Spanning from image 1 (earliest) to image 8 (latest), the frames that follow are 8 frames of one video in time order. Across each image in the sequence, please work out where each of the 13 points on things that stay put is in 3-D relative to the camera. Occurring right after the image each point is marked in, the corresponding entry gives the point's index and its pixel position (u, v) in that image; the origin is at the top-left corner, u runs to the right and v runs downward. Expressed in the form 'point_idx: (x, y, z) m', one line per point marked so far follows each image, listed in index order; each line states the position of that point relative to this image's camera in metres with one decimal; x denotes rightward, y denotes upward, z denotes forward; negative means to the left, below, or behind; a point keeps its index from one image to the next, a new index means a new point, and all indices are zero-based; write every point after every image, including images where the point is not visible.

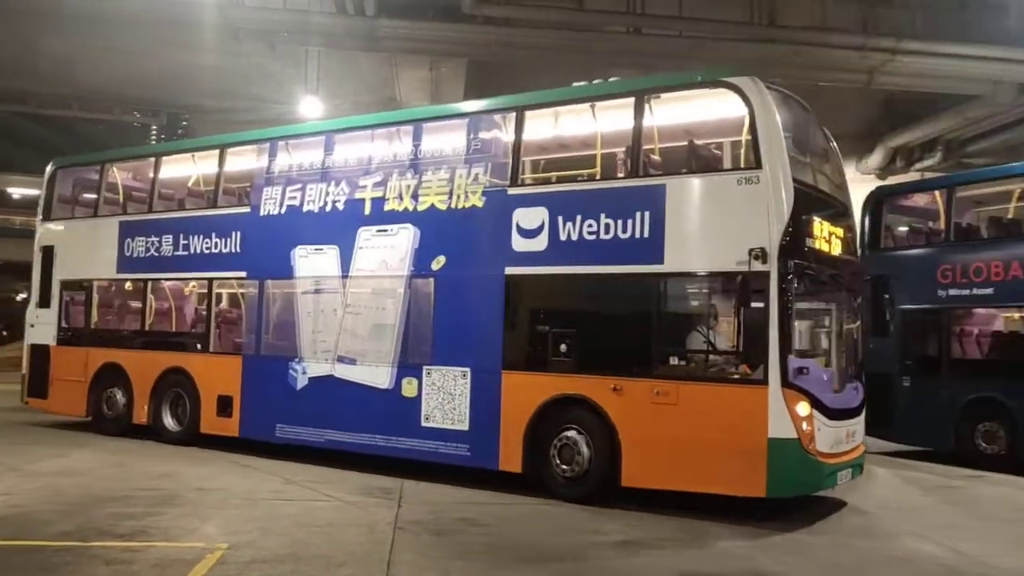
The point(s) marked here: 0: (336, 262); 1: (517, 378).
0: (-1.7, +0.2, +9.4) m
1: (0.0, -0.8, +8.1) m
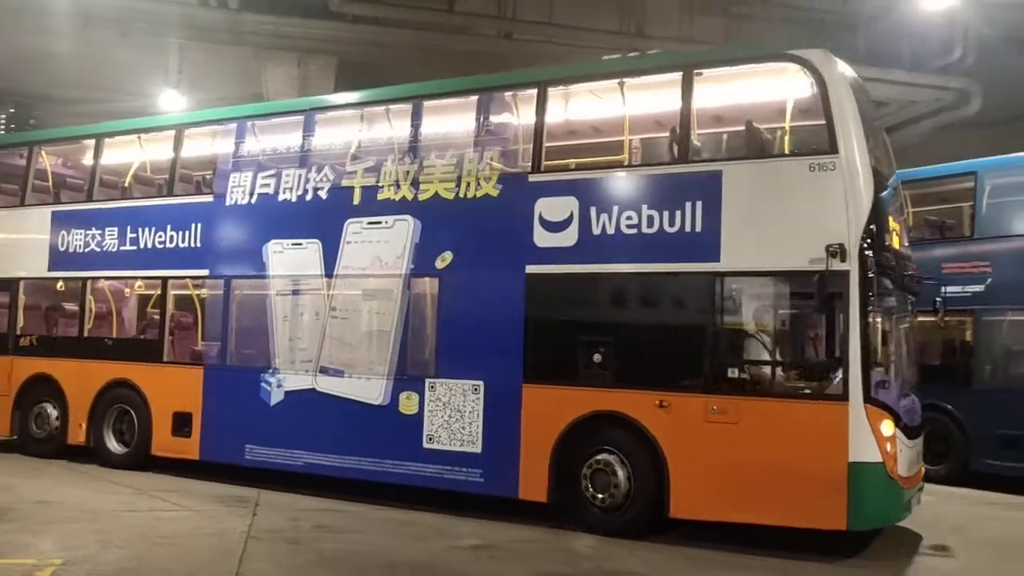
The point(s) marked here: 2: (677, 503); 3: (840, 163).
0: (-1.7, +0.2, +8.2) m
1: (+0.2, -0.8, +7.1) m
2: (+1.1, -1.5, +6.5) m
3: (+2.1, +0.8, +6.2) m
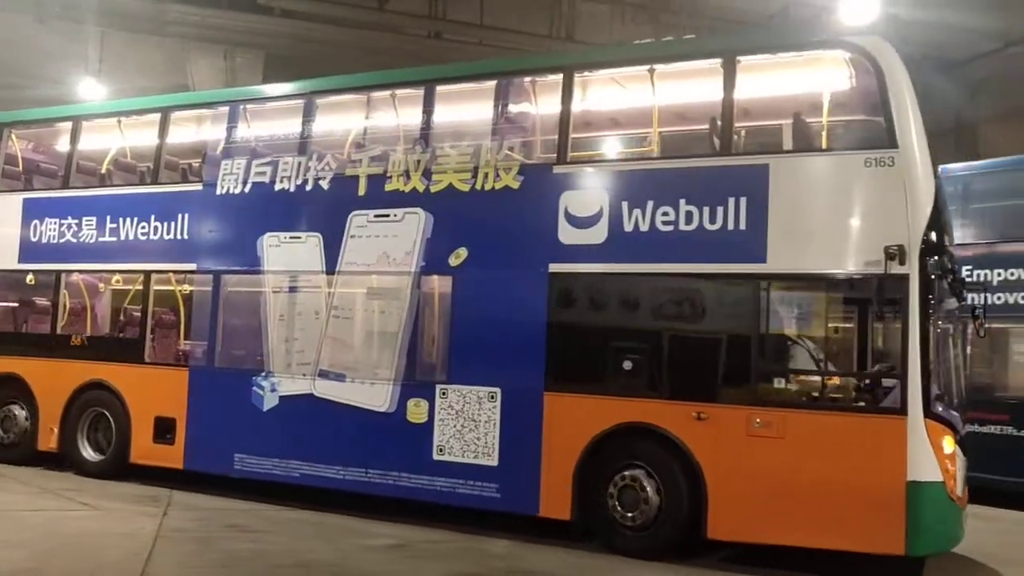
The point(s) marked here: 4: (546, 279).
0: (-1.6, +0.3, +7.6) m
1: (+0.4, -0.8, +6.5) m
2: (+1.3, -1.5, +6.0) m
3: (+2.4, +0.8, +5.7) m
4: (+0.2, +0.1, +6.7) m
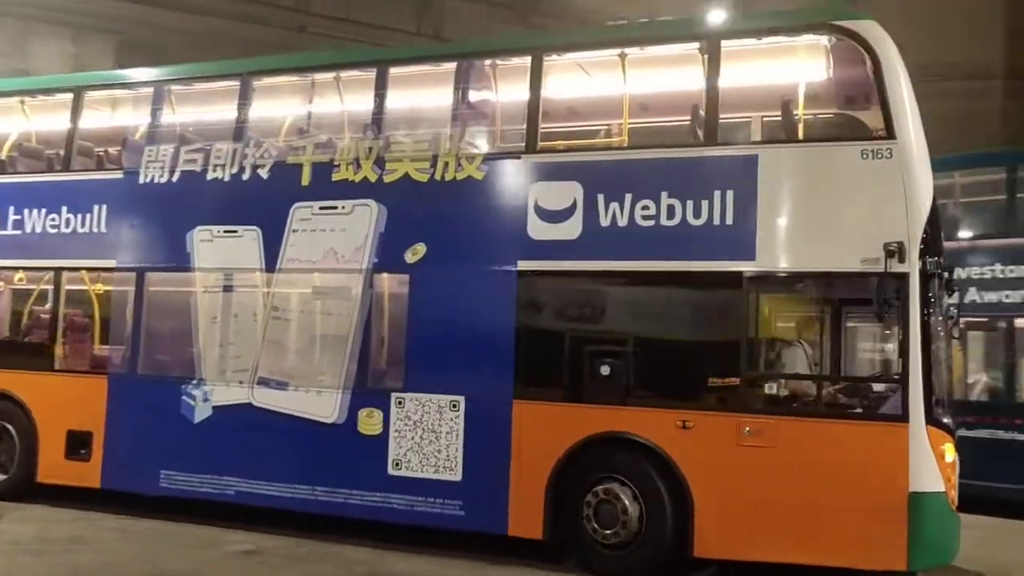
0: (-1.9, +0.3, +6.9) m
1: (+0.1, -0.8, +6.0) m
2: (+1.1, -1.5, +5.6) m
3: (+2.2, +0.8, +5.4) m
4: (0.0, +0.1, +6.2) m
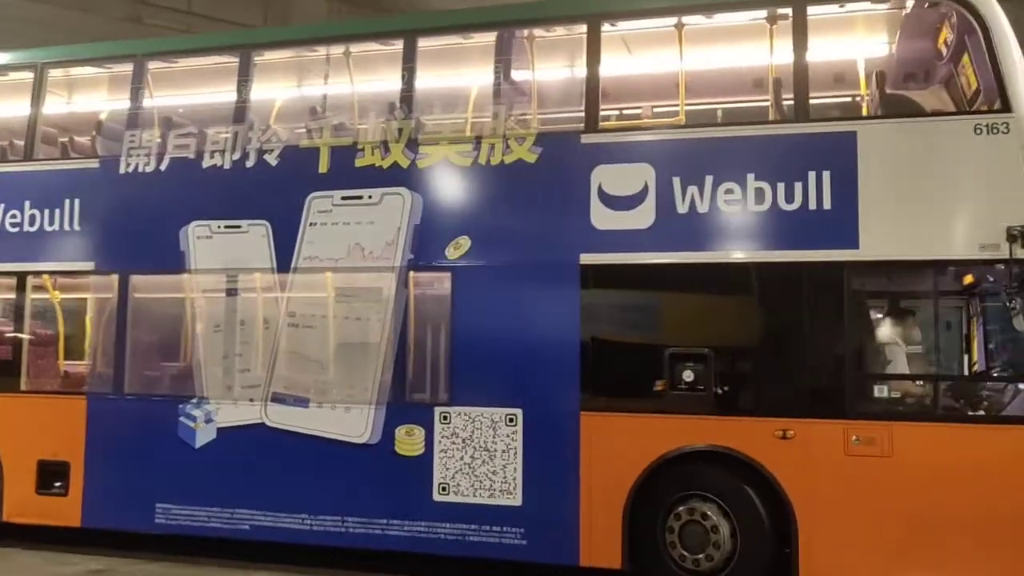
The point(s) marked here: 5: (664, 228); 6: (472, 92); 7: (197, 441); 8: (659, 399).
0: (-1.6, +0.3, +6.1) m
1: (+0.5, -0.8, +5.3) m
2: (+1.6, -1.4, +5.0) m
3: (+2.6, +0.8, +4.9) m
4: (+0.4, +0.1, +5.5) m
5: (+0.9, +0.3, +5.3) m
6: (-0.2, +1.2, +5.9) m
7: (-2.0, -1.0, +6.1) m
8: (+0.8, -0.6, +5.3) m
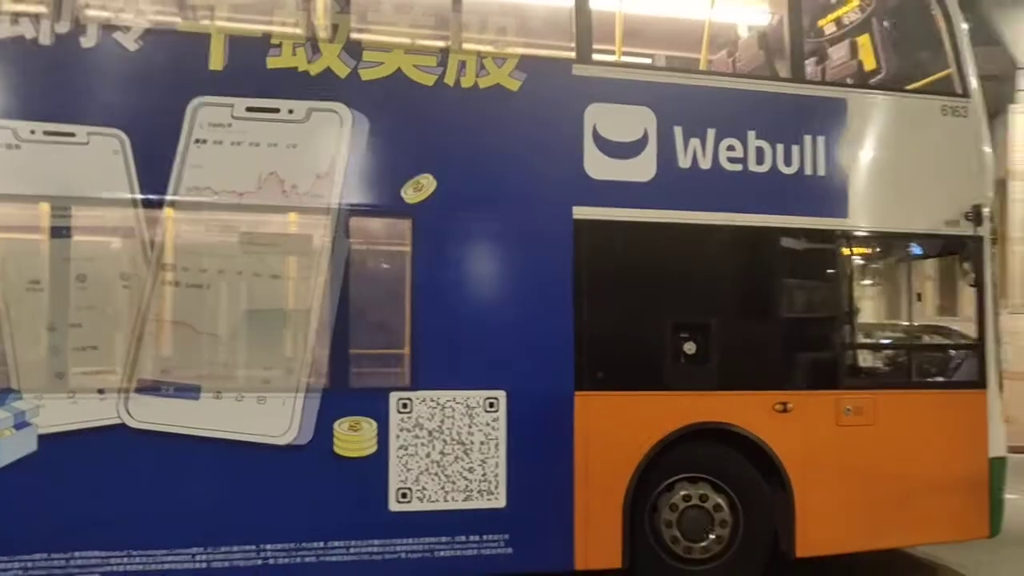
0: (-1.7, +0.5, +4.2) m
1: (+0.4, -0.6, +4.6) m
2: (+1.5, -1.3, +4.8) m
3: (+2.5, +1.0, +5.3) m
4: (+0.3, +0.3, +4.6) m
5: (+0.8, +0.5, +4.8) m
6: (-0.4, +1.5, +4.6) m
7: (-2.1, -0.7, +4.0) m
8: (+0.7, -0.4, +4.7) m
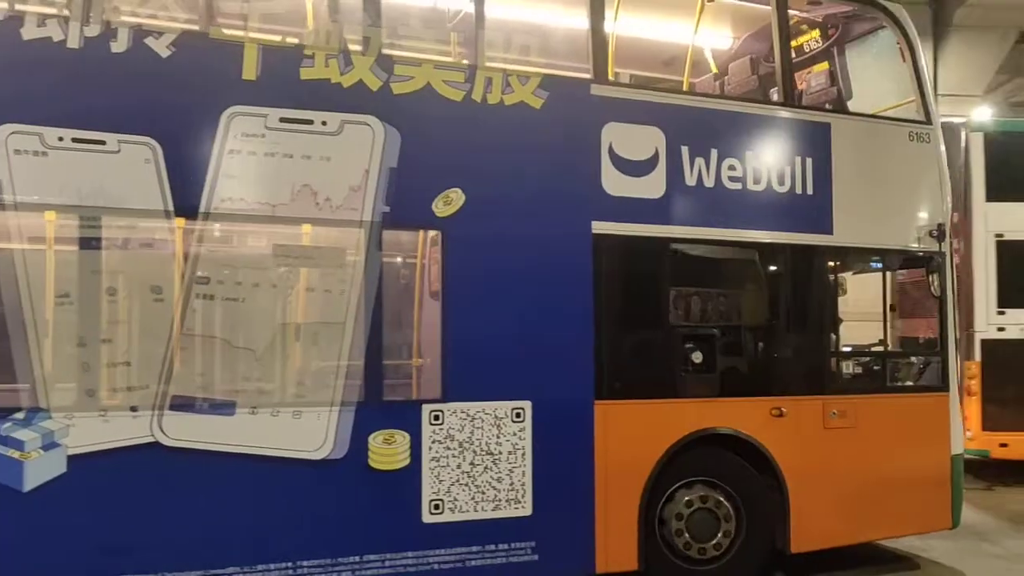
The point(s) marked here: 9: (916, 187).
0: (-1.5, +0.5, +4.0) m
1: (+0.5, -0.6, +4.8) m
2: (+1.5, -1.3, +5.2) m
3: (+2.5, +0.9, +5.7) m
4: (+0.4, +0.2, +4.8) m
5: (+0.8, +0.5, +5.0) m
6: (-0.3, +1.4, +4.7) m
7: (-1.9, -0.8, +3.8) m
8: (+0.8, -0.5, +4.9) m
9: (+2.4, +0.6, +5.6) m
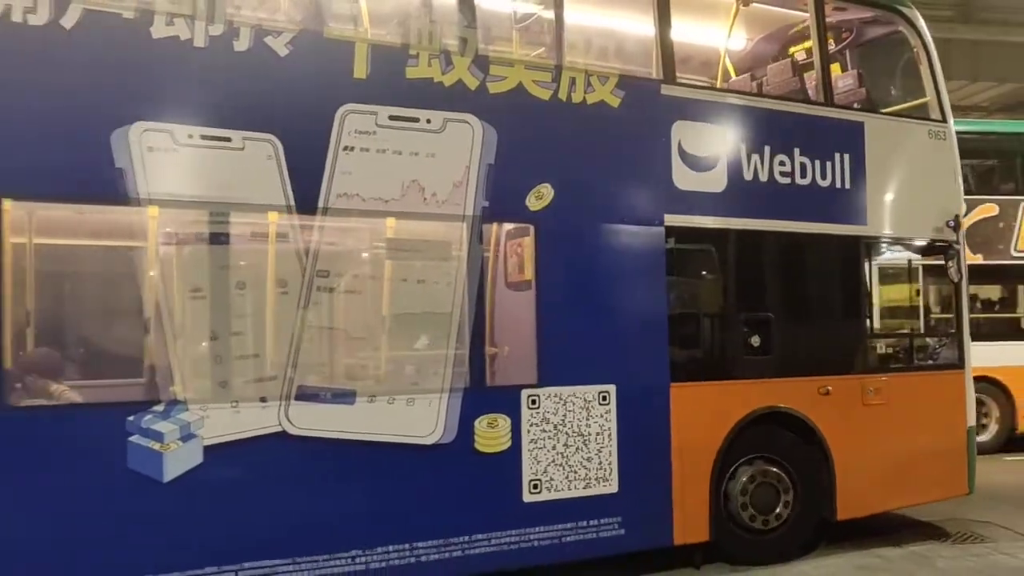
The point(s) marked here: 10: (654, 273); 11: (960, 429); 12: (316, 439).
0: (-1.0, +0.5, +4.1) m
1: (+1.0, -0.6, +5.1) m
2: (+1.9, -1.3, +5.6) m
3: (+2.8, +1.0, +6.2) m
4: (+0.8, +0.3, +5.1) m
5: (+1.2, +0.5, +5.3) m
6: (+0.1, +1.5, +4.9) m
7: (-1.4, -0.7, +3.9) m
8: (+1.2, -0.4, +5.3) m
9: (+2.7, +0.7, +6.1) m
10: (+0.8, +0.1, +5.0) m
11: (+2.9, -0.9, +6.1) m
12: (-0.8, -0.7, +4.1) m
